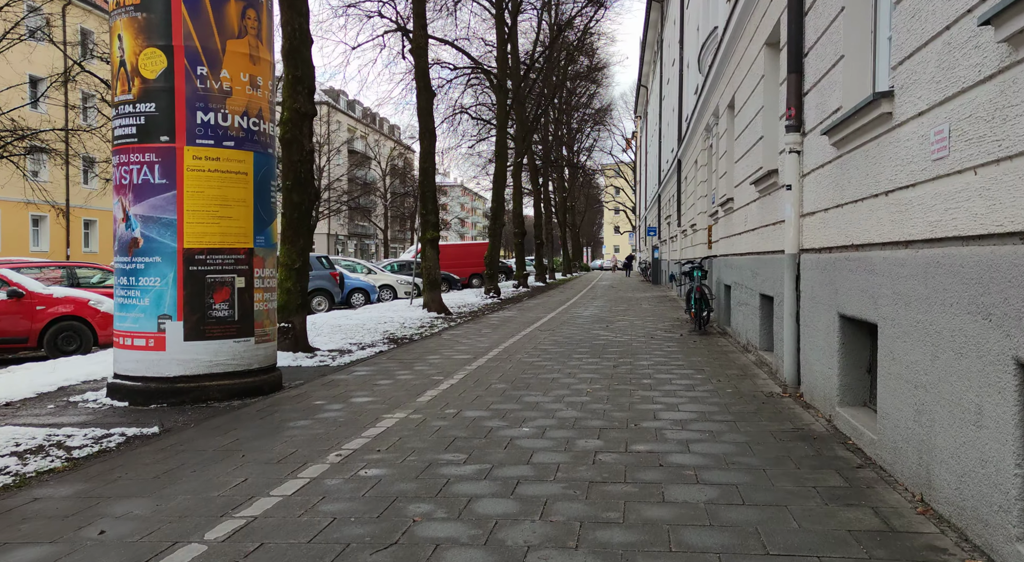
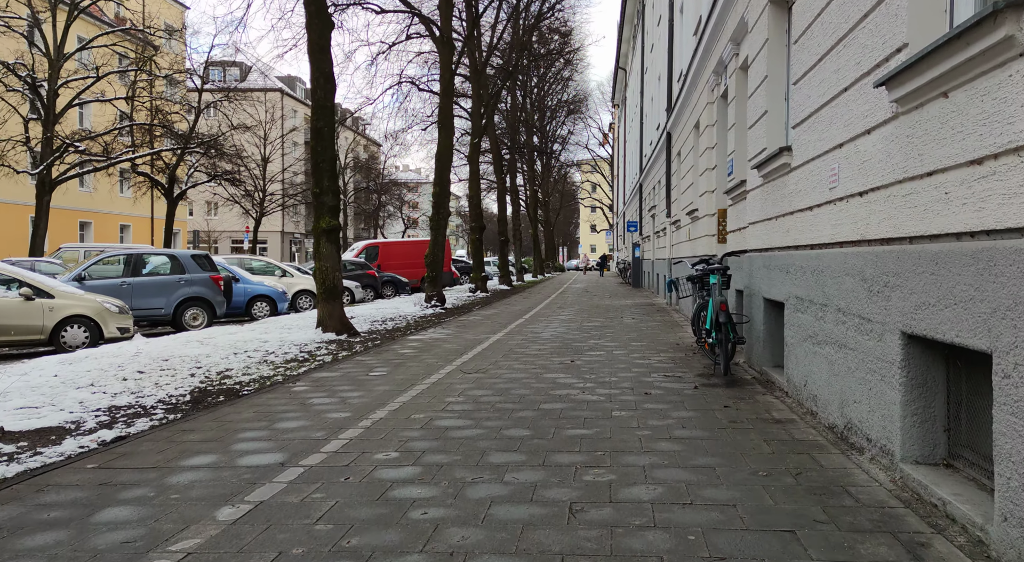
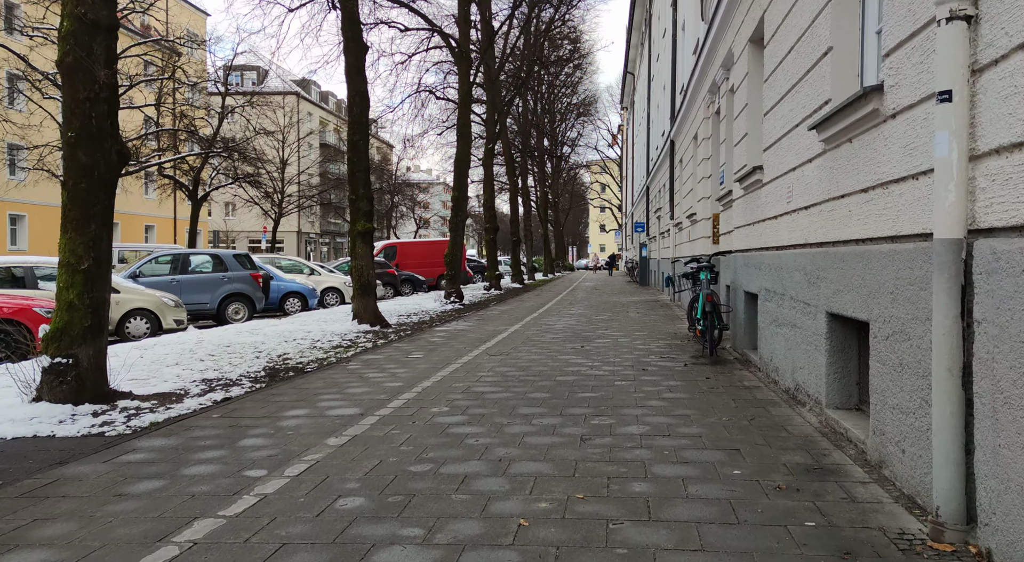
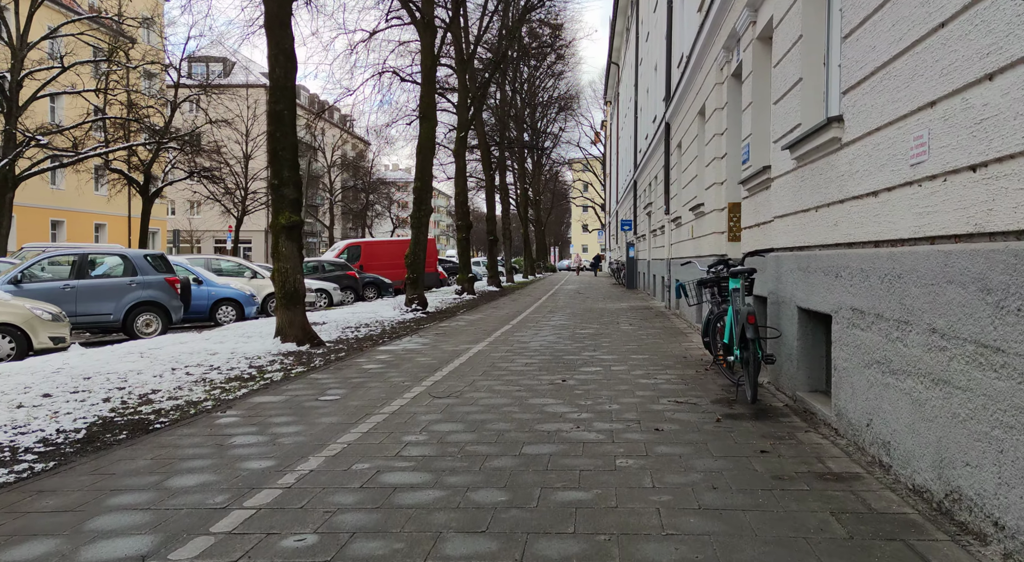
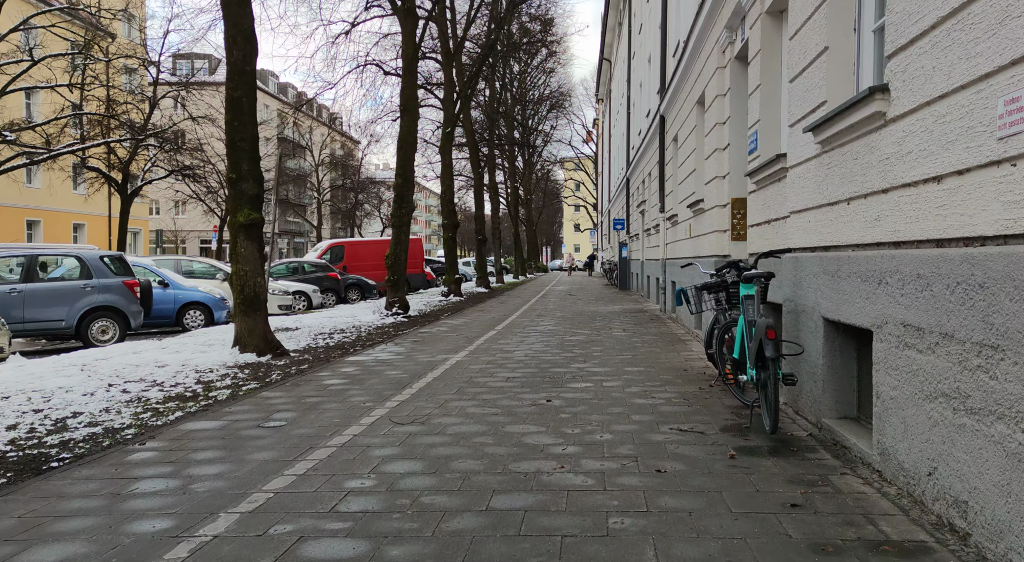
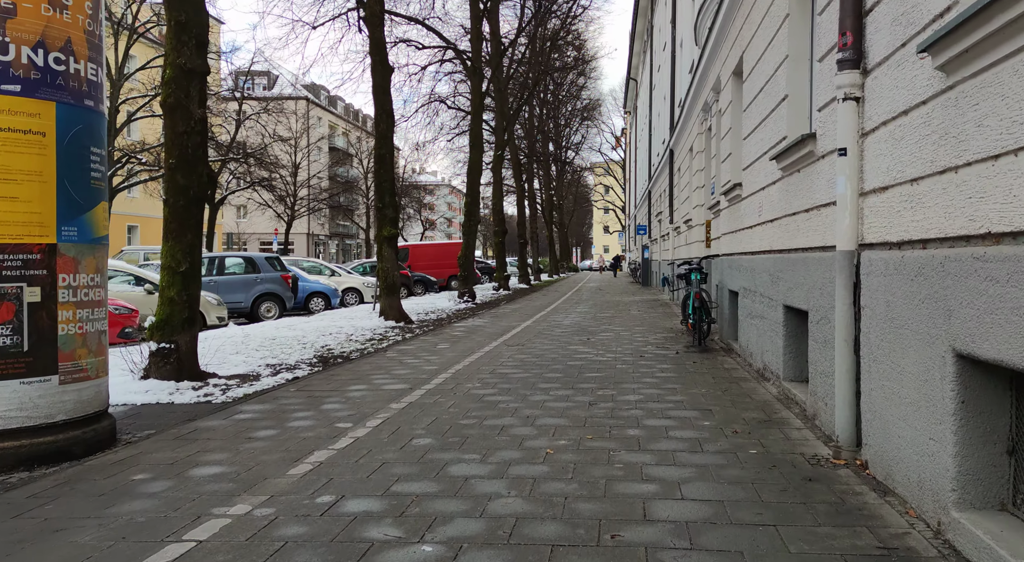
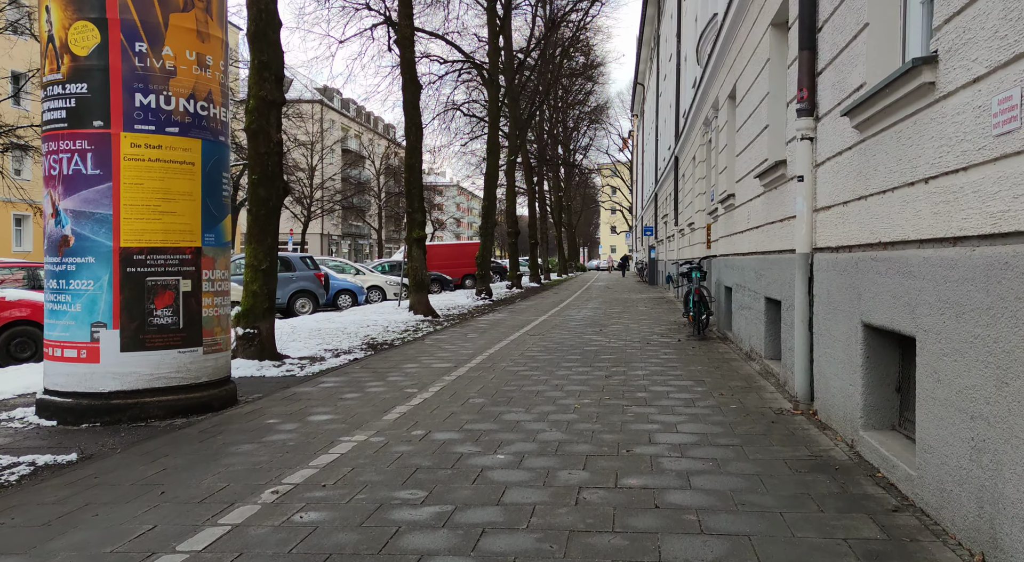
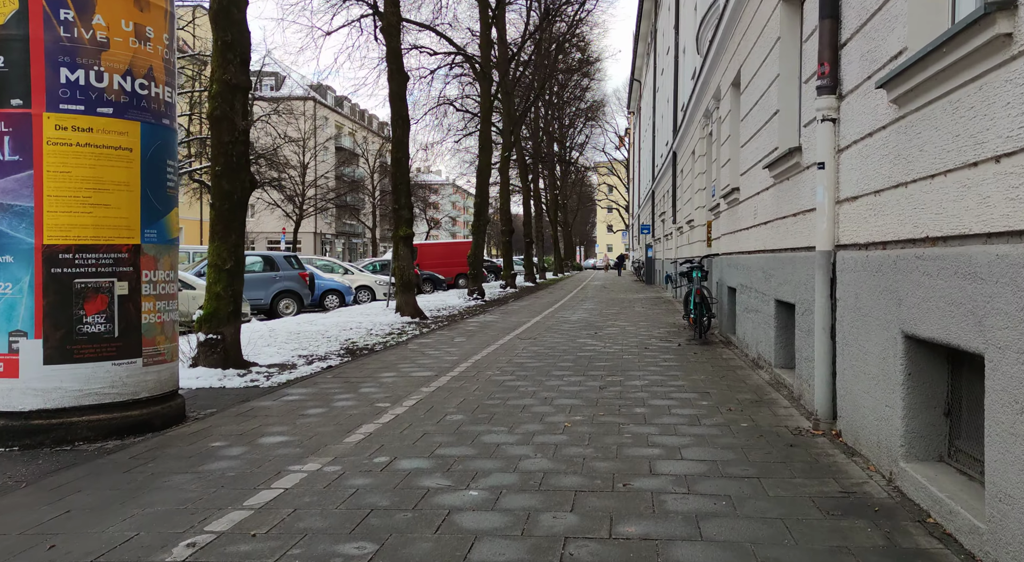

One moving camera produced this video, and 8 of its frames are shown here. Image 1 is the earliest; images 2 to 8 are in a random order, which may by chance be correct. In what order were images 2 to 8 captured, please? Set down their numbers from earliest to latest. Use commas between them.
7, 8, 6, 3, 2, 4, 5
